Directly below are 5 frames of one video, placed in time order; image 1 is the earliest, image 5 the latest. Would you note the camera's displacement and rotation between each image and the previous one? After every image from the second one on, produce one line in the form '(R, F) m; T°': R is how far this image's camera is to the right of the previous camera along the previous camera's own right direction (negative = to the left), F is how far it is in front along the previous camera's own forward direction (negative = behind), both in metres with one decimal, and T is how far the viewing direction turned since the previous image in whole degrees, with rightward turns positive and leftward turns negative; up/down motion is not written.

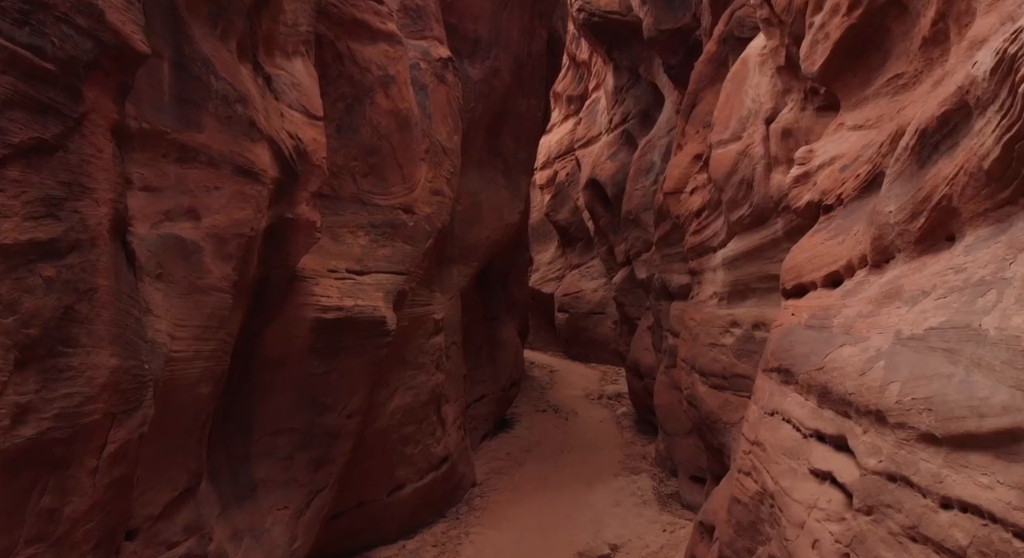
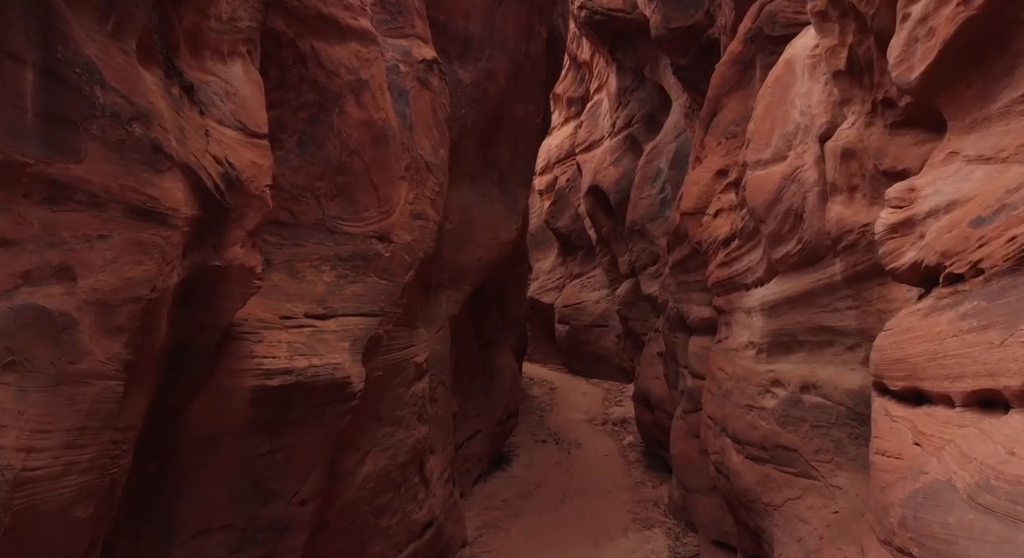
(0.0, +0.7) m; 0°
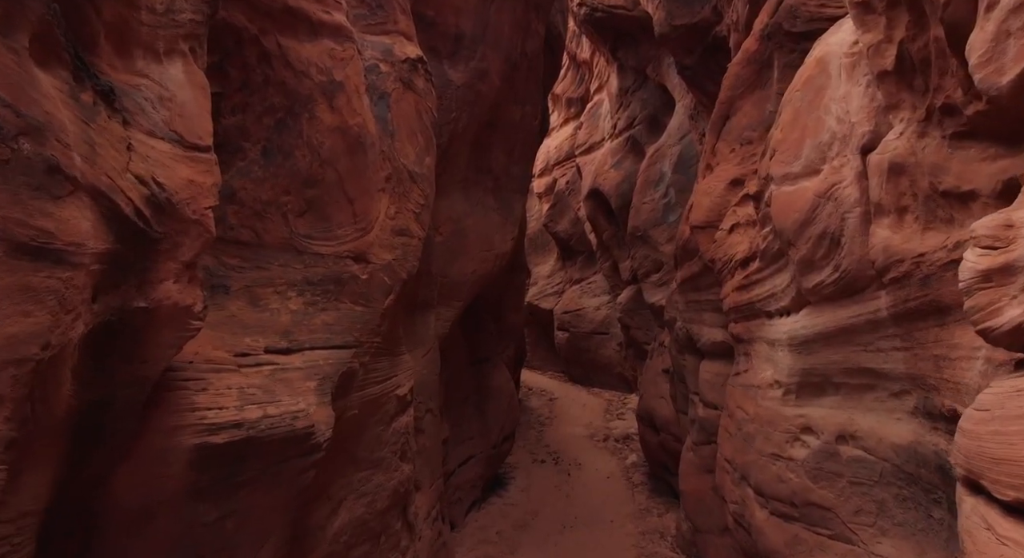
(+0.1, +0.4) m; 0°
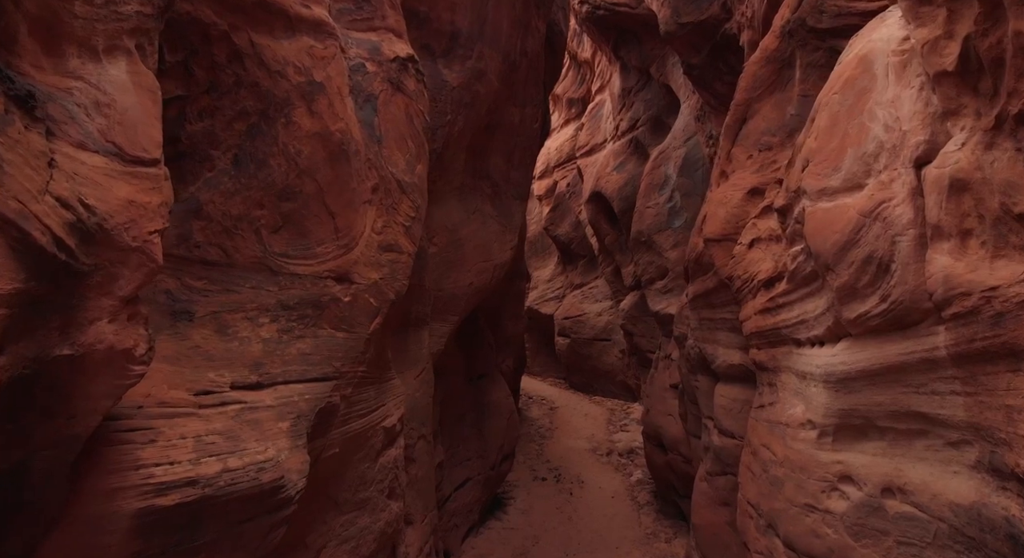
(0.0, +0.3) m; 0°
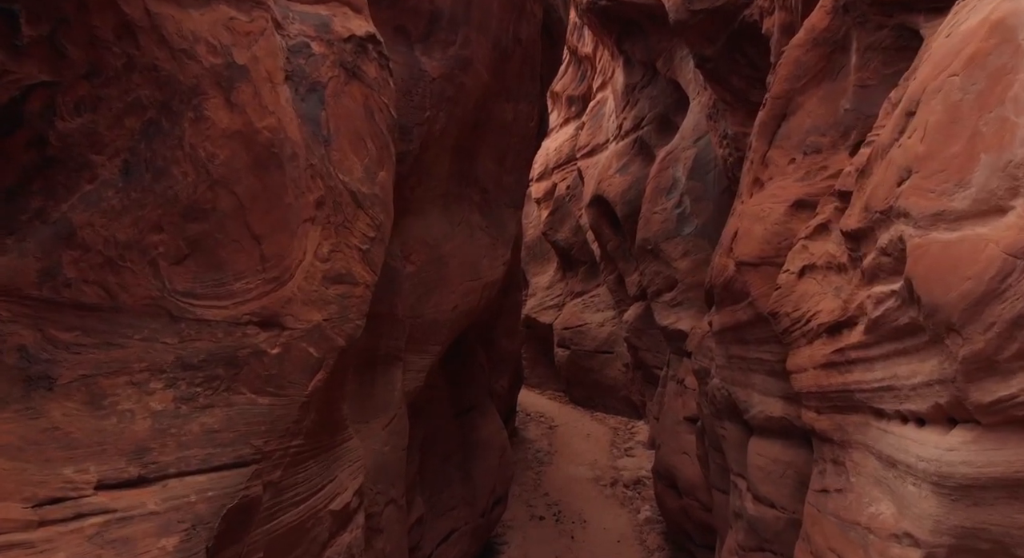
(+0.1, +0.8) m; 0°
